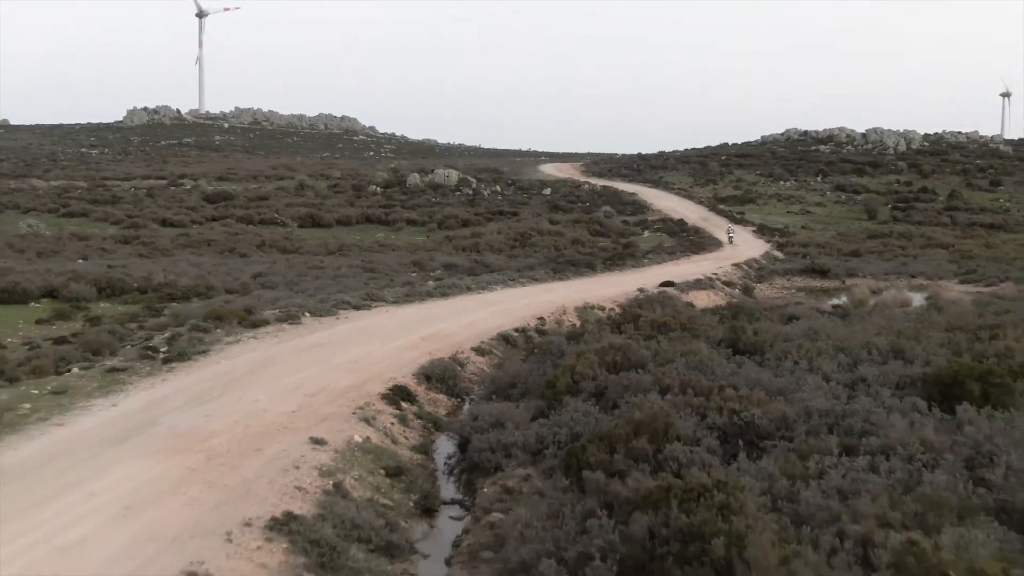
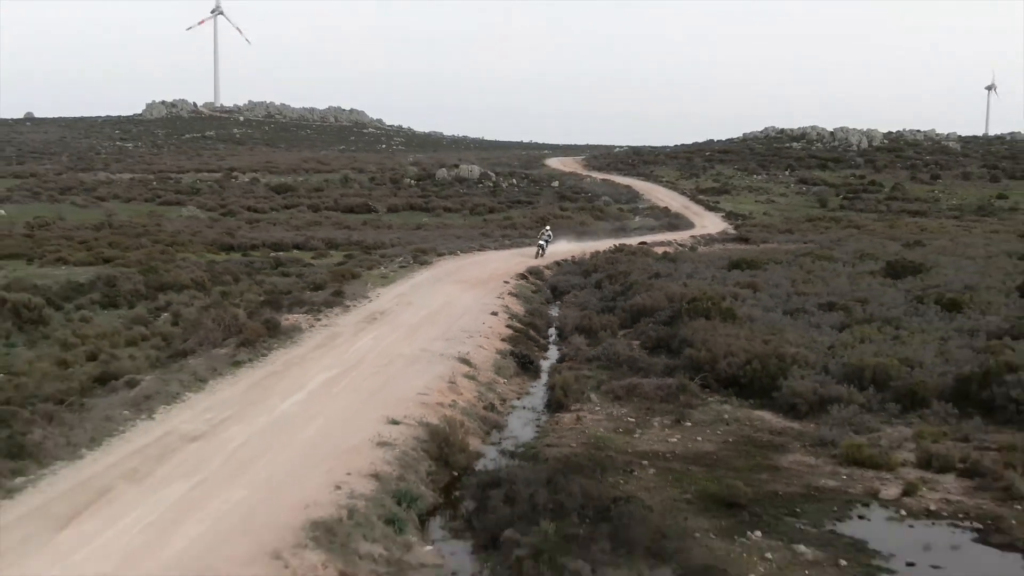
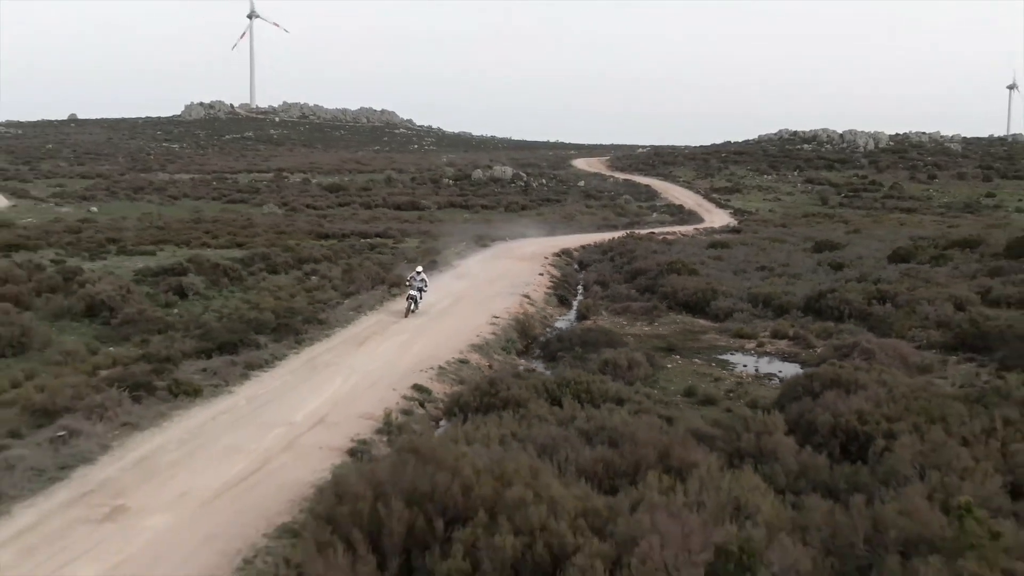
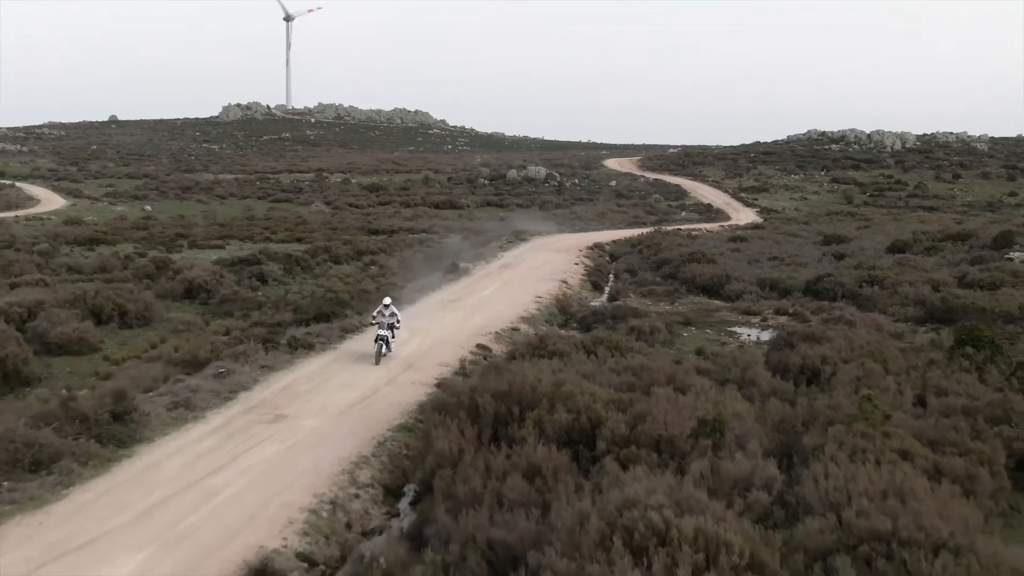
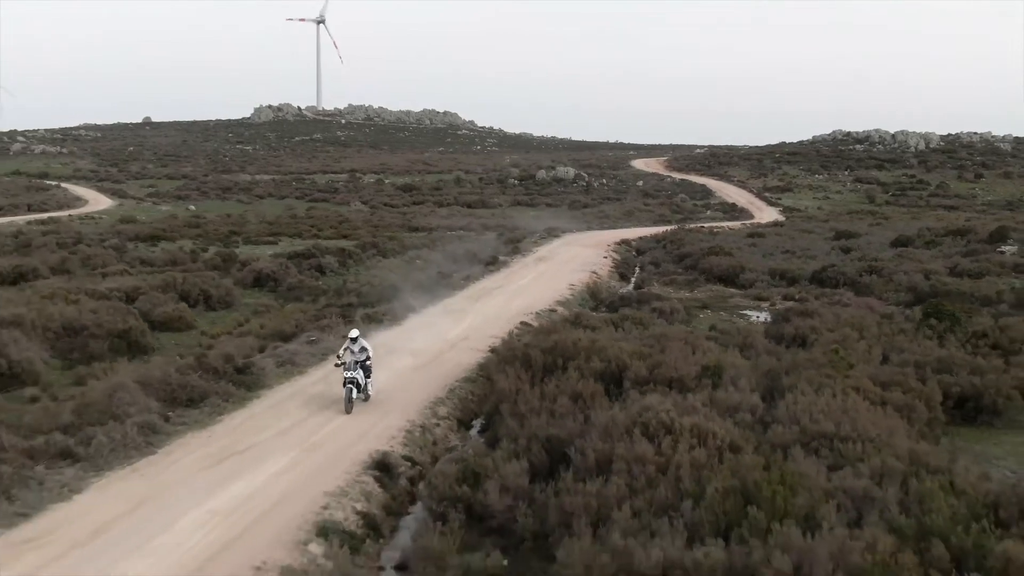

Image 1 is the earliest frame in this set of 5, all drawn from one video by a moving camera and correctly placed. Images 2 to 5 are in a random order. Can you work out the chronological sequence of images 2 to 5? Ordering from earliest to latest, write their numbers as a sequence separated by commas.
2, 3, 4, 5
